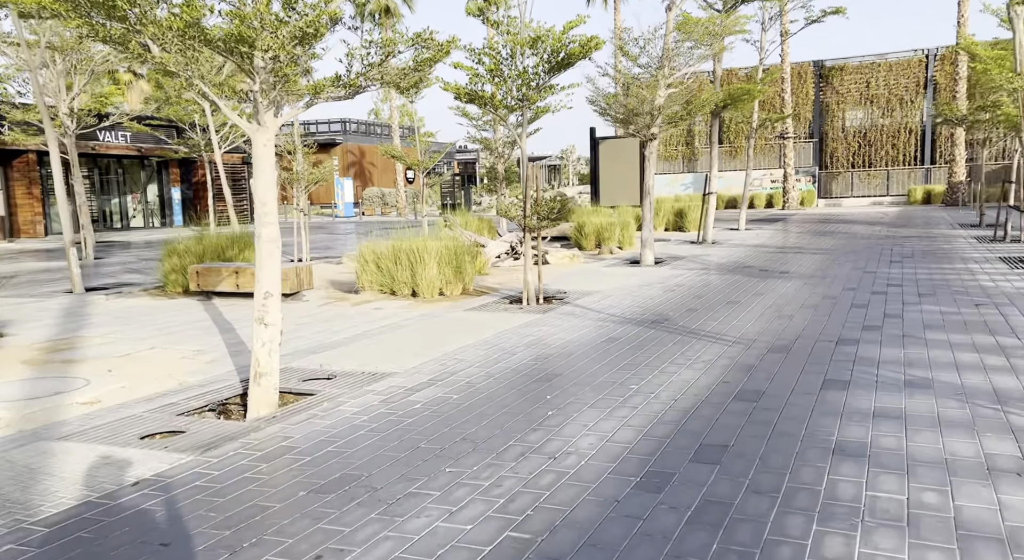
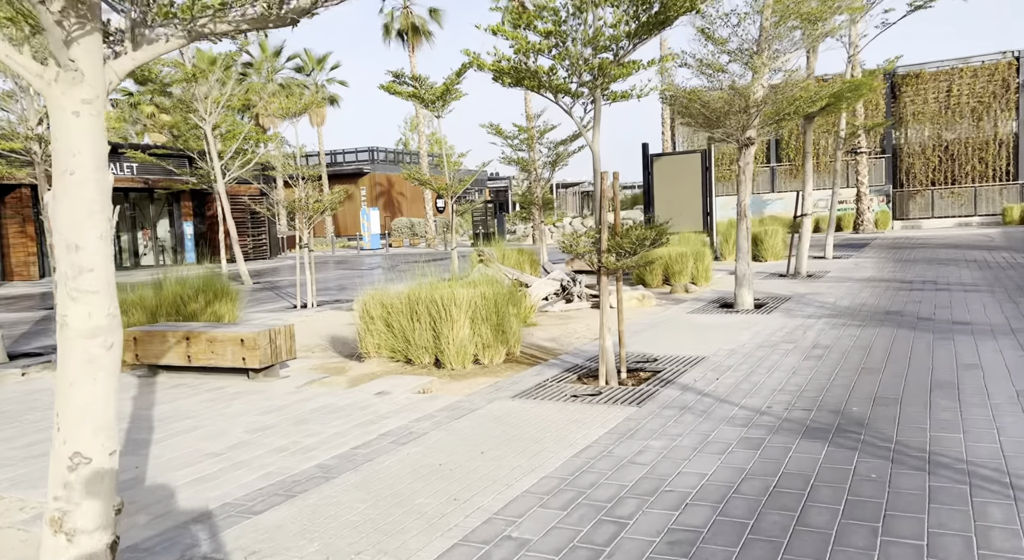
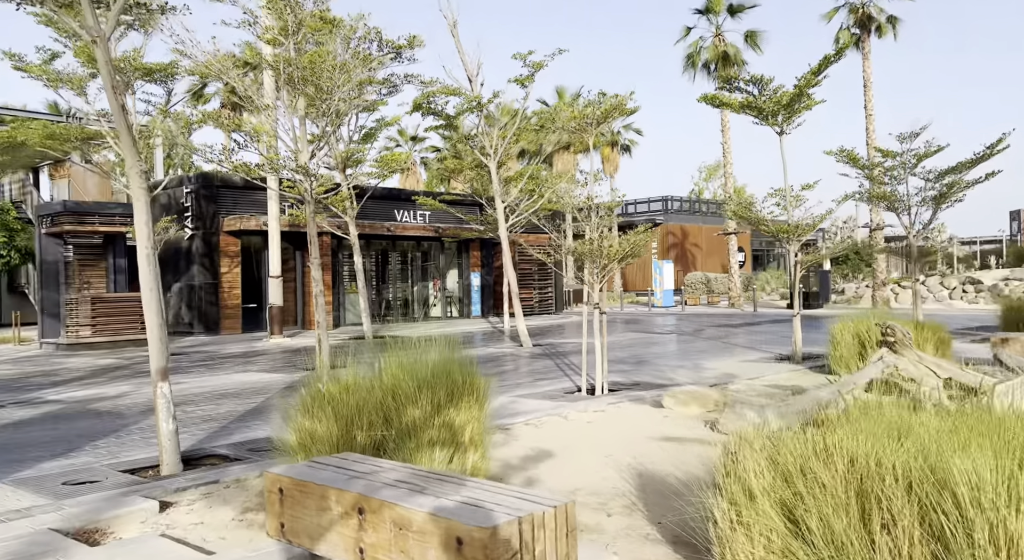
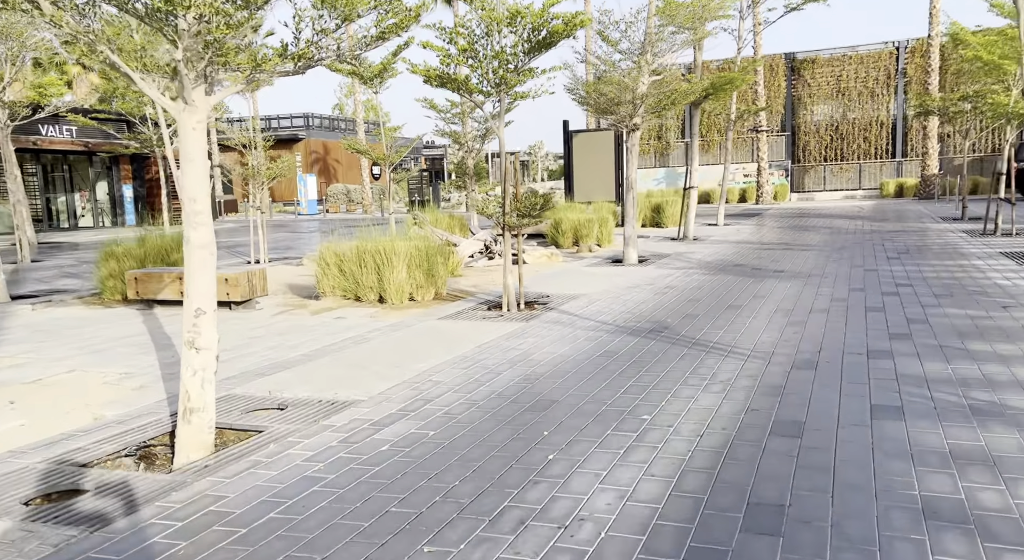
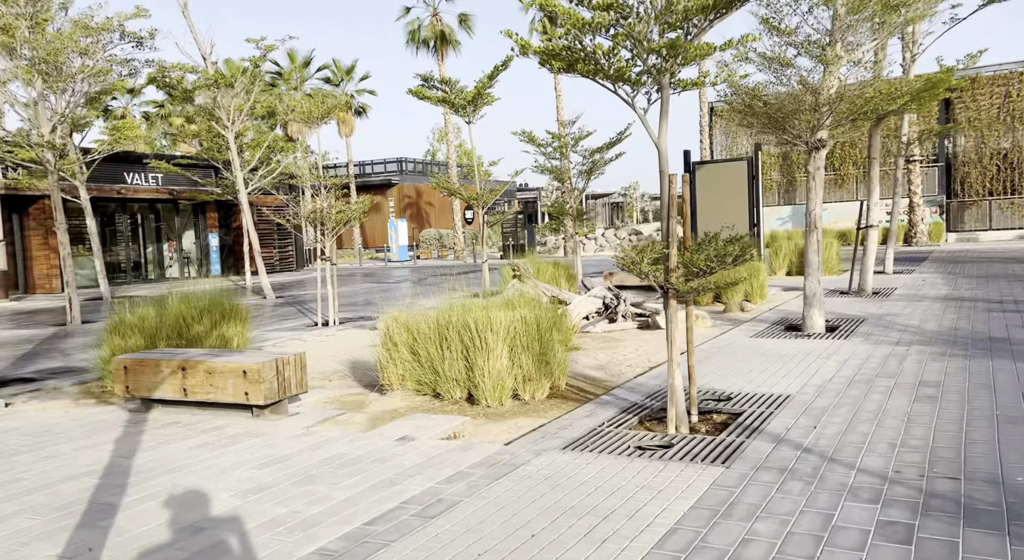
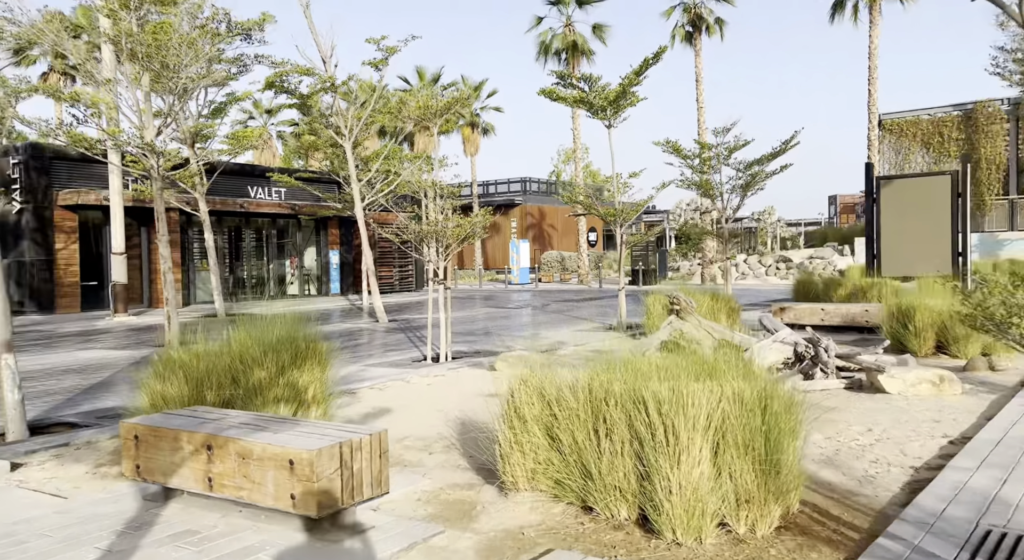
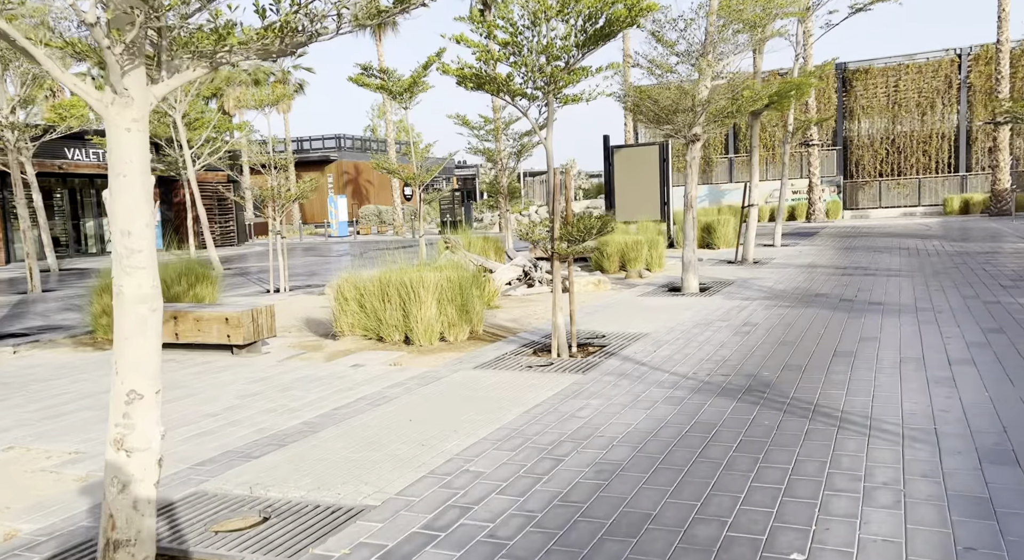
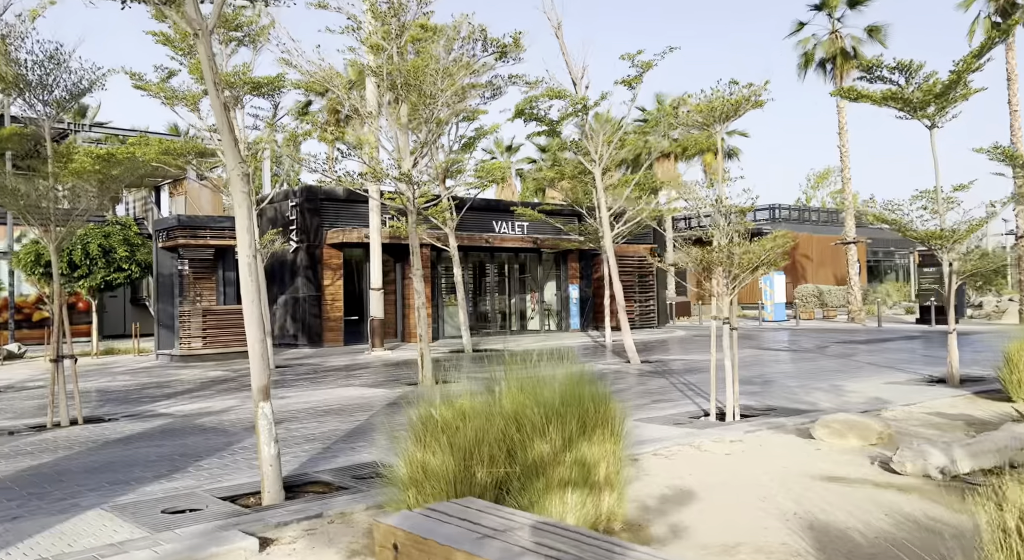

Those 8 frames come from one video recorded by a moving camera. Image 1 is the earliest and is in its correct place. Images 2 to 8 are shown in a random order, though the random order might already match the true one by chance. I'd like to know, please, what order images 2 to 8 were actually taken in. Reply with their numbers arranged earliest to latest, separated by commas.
4, 7, 2, 5, 6, 3, 8
